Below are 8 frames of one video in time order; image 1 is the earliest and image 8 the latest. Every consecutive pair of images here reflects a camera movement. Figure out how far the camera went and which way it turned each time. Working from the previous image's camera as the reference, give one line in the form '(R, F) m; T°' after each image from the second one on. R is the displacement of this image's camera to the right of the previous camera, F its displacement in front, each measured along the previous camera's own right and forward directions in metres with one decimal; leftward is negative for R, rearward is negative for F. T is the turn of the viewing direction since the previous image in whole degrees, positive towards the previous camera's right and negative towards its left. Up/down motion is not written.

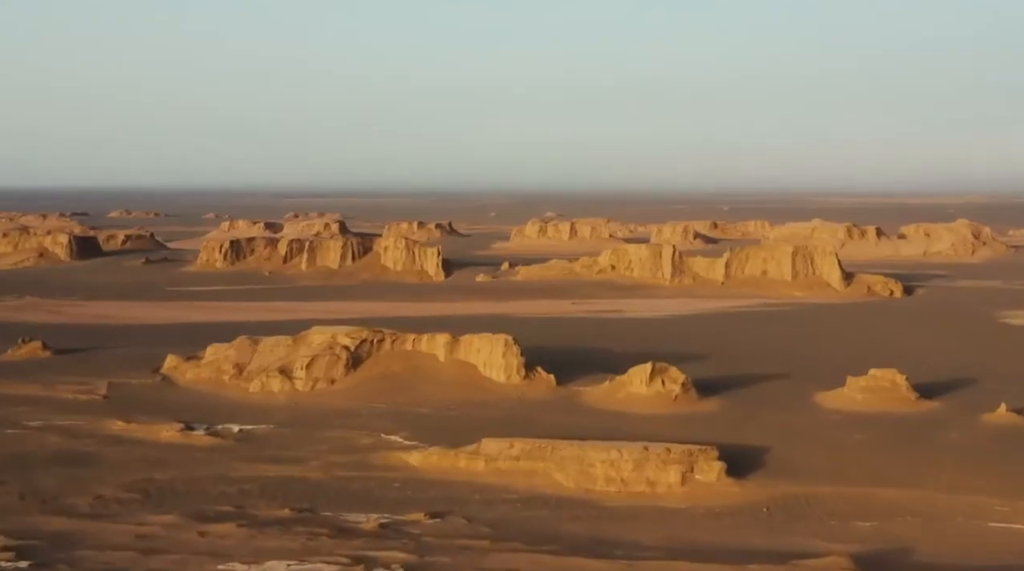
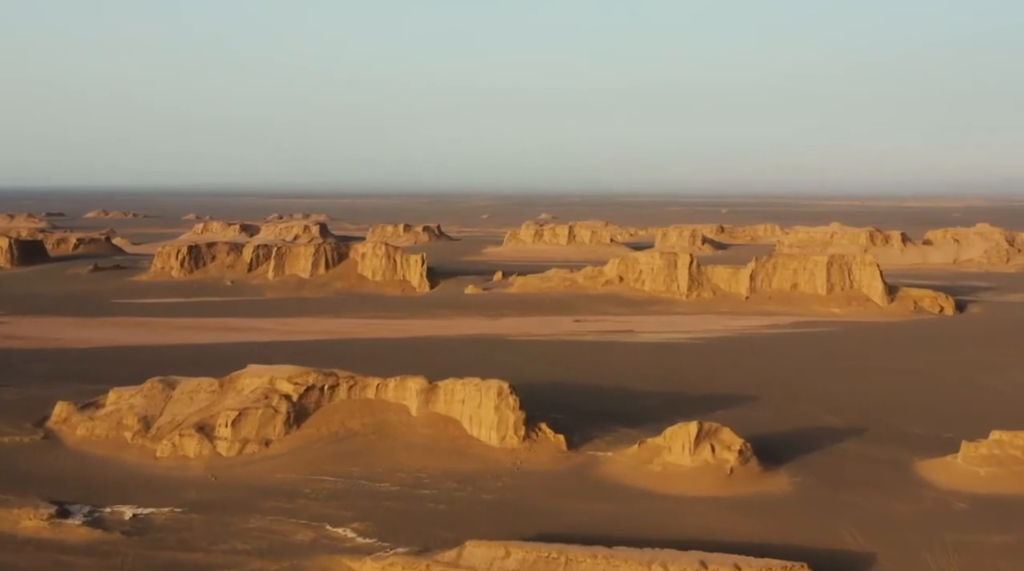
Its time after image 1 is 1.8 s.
(-0.1, +6.5) m; 0°
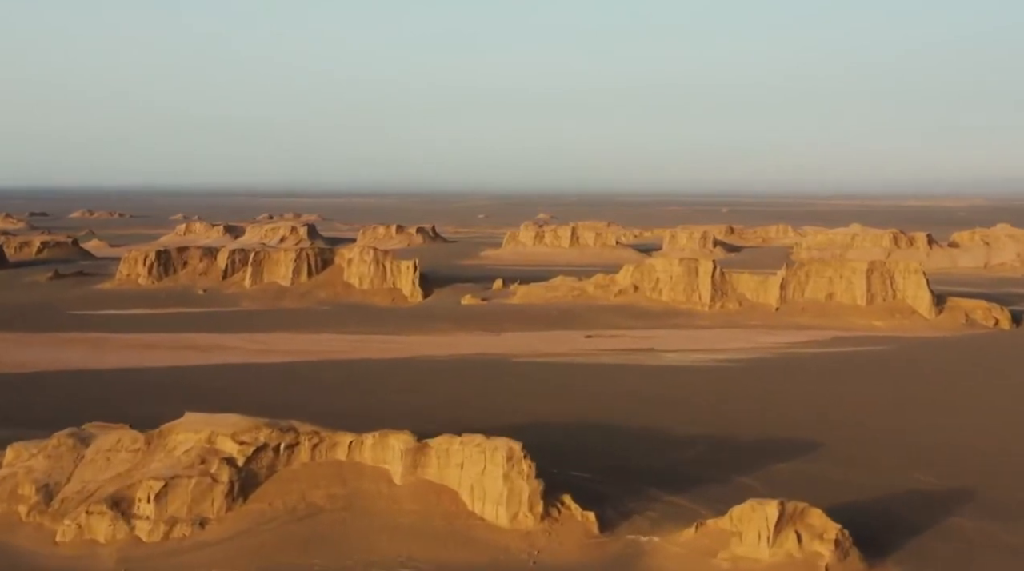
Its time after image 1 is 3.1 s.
(-0.2, +4.7) m; 0°
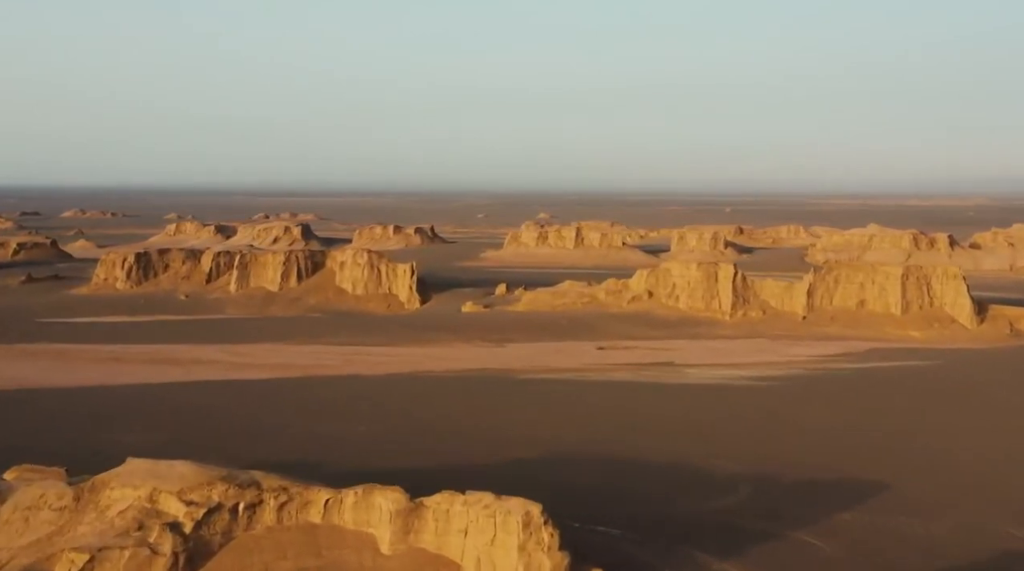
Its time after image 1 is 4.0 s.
(-0.1, +3.1) m; 0°
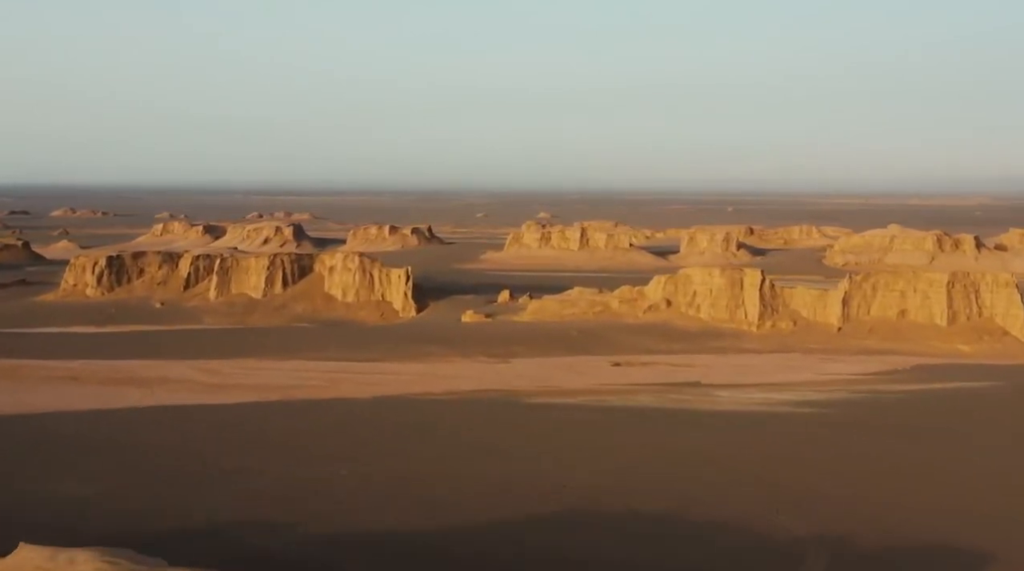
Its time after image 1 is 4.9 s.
(-0.2, +3.5) m; 0°
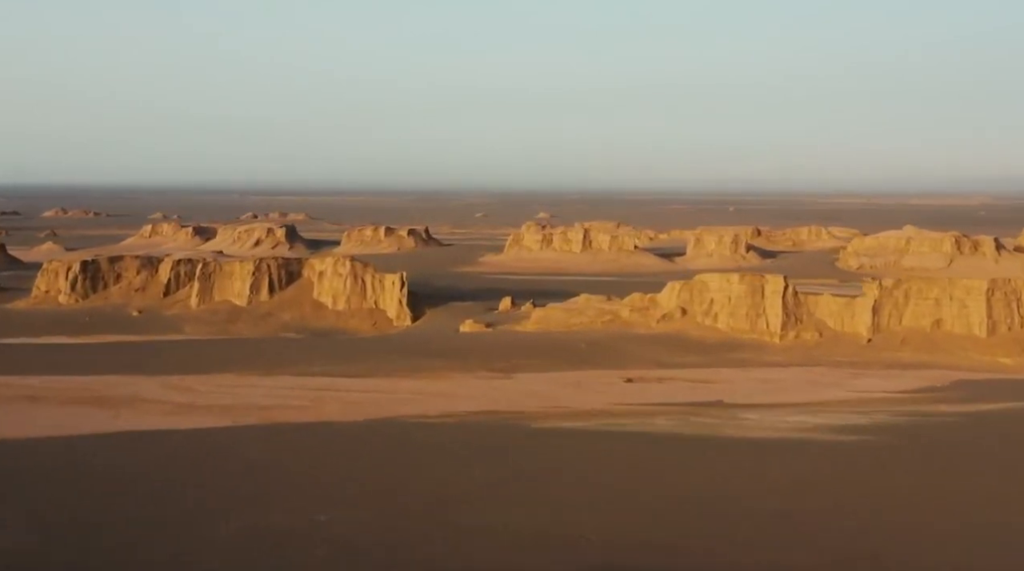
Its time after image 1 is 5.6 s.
(-0.1, +2.6) m; 0°
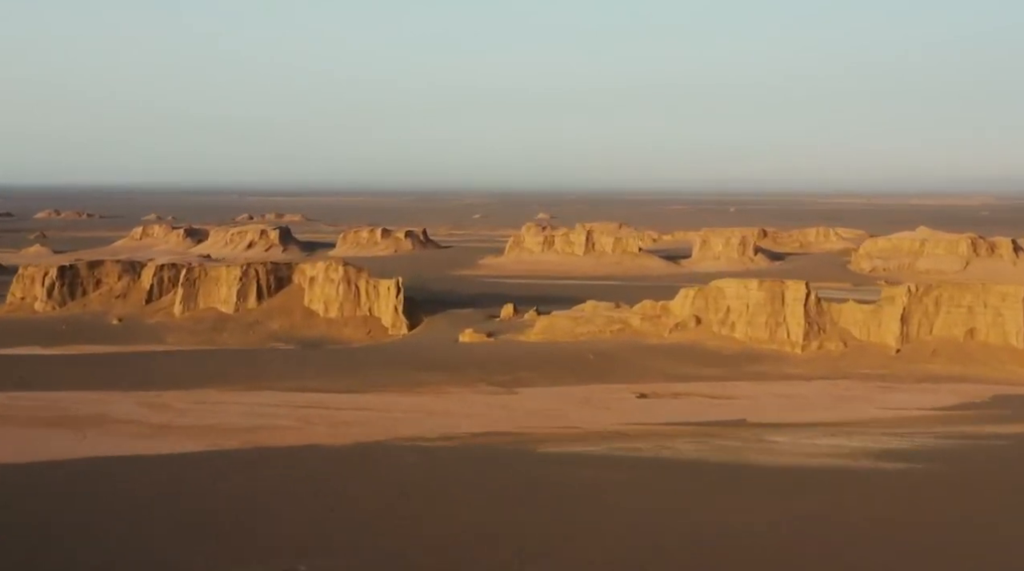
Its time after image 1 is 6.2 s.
(-0.1, +2.1) m; 0°
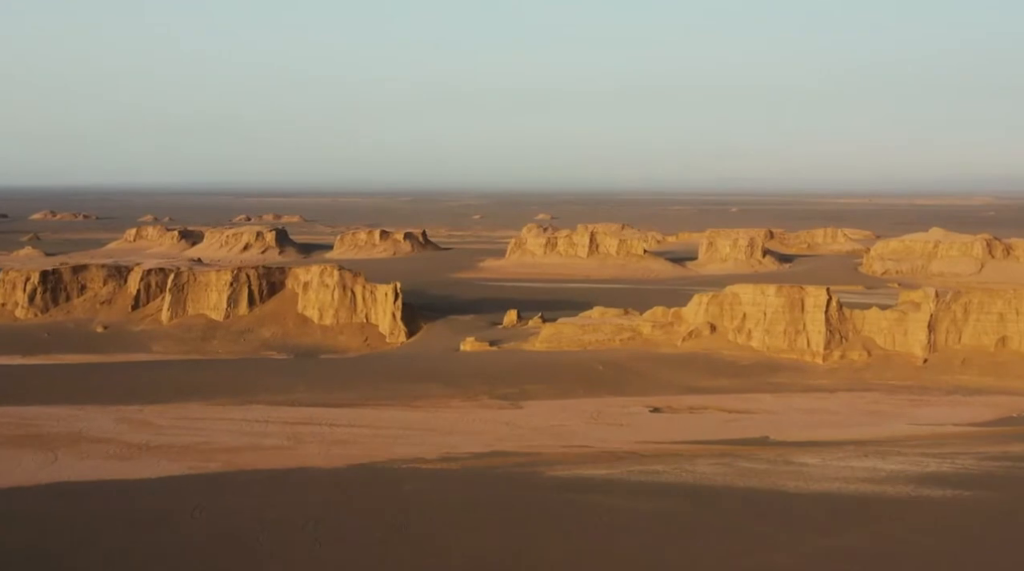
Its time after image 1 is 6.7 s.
(-0.1, +1.6) m; 0°
